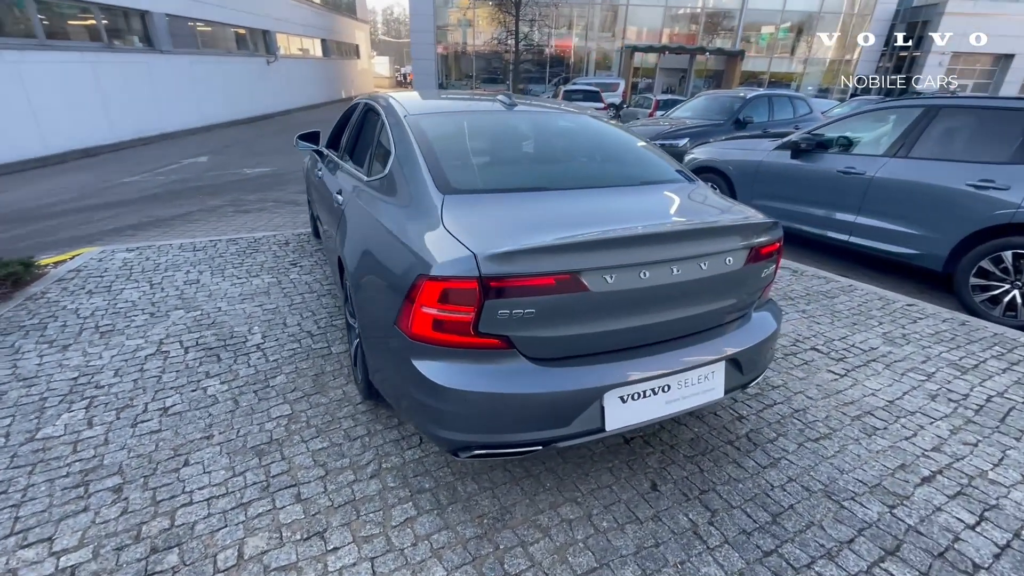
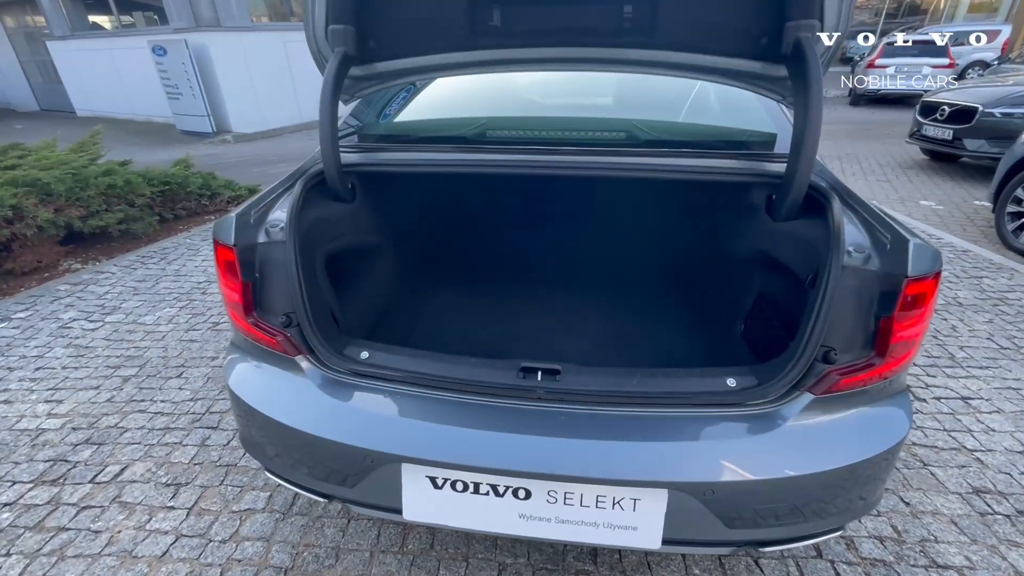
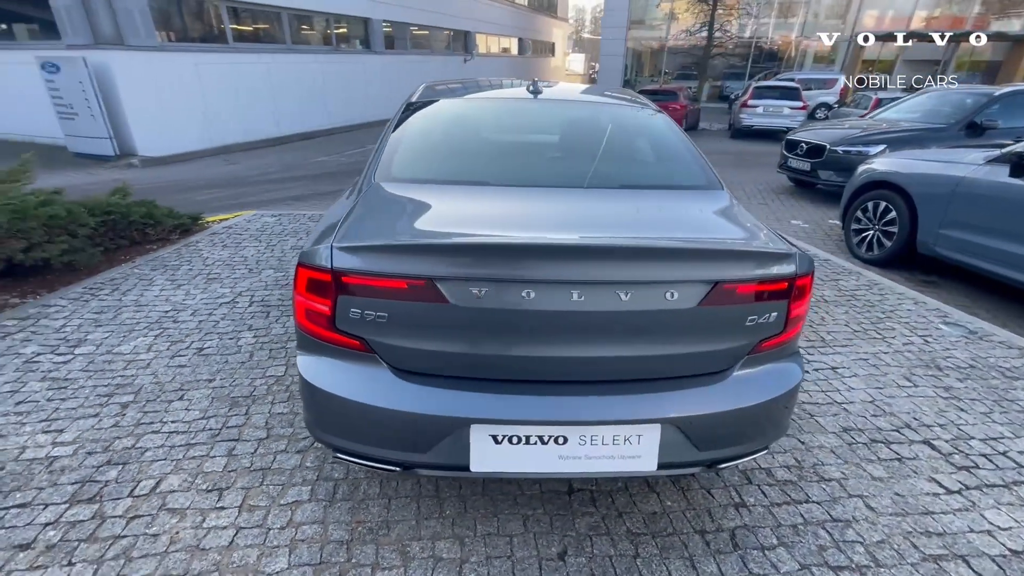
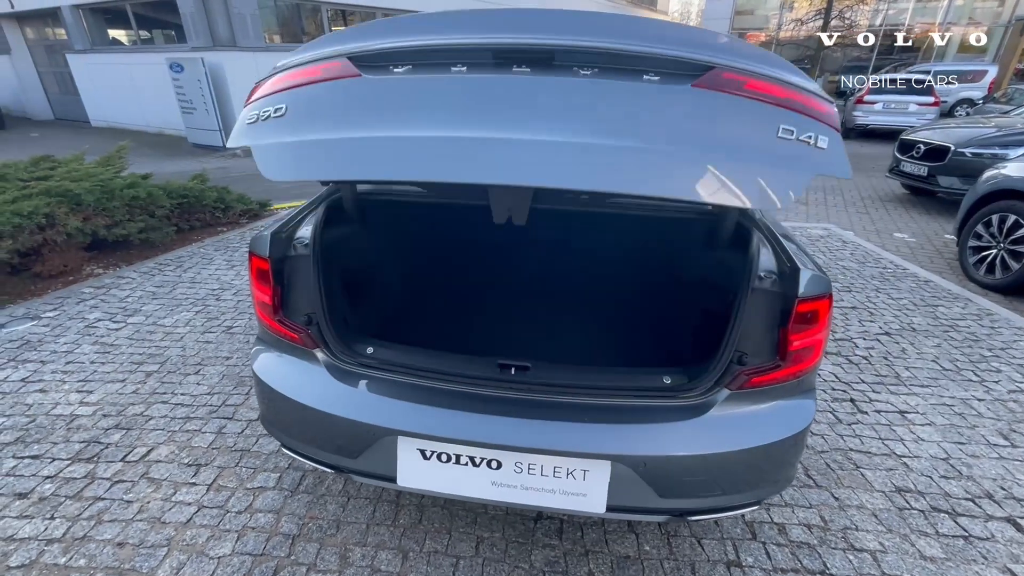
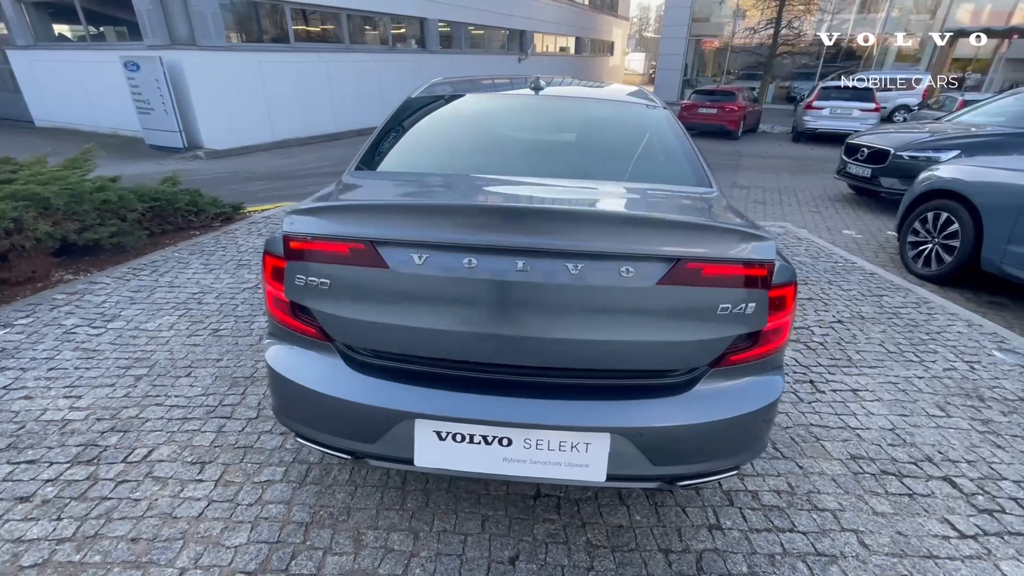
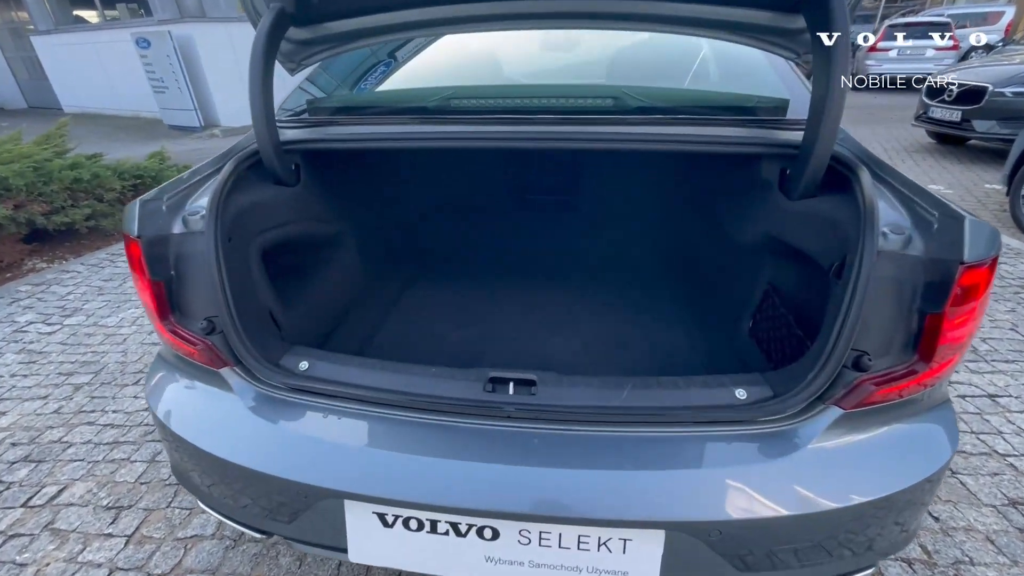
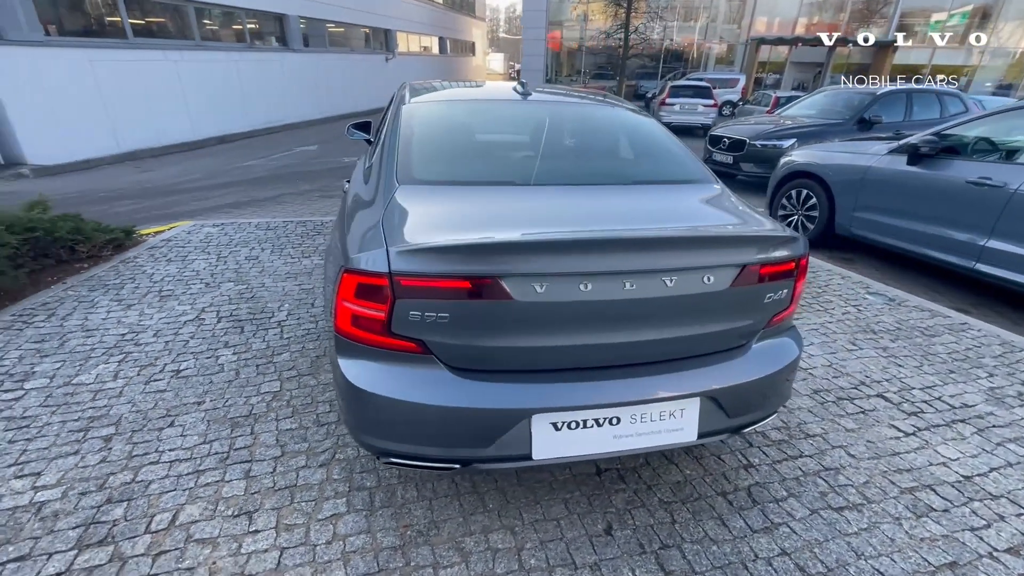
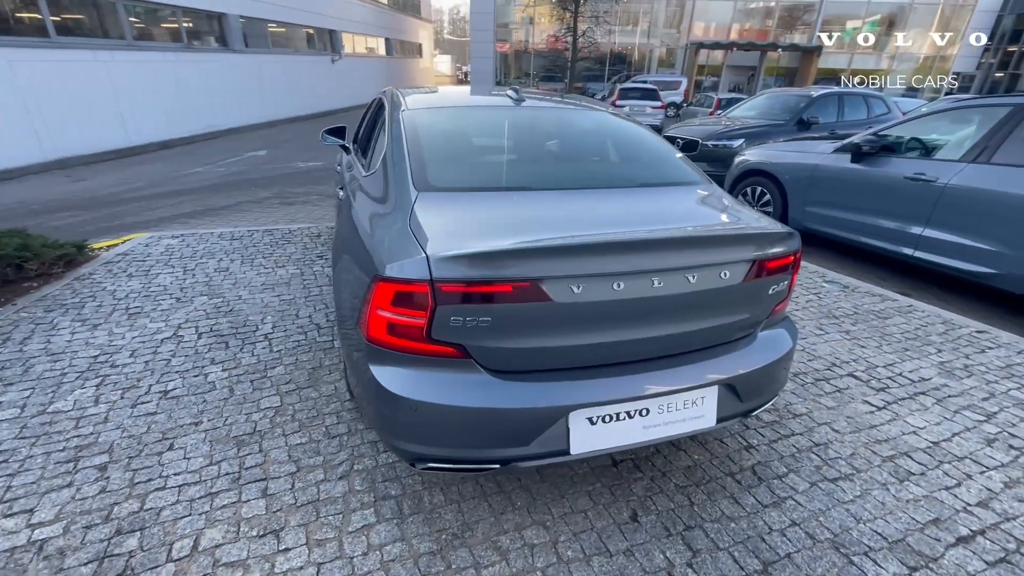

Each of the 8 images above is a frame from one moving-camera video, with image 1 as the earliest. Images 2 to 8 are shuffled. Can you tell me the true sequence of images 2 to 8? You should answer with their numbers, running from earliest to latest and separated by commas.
8, 7, 3, 5, 4, 2, 6
